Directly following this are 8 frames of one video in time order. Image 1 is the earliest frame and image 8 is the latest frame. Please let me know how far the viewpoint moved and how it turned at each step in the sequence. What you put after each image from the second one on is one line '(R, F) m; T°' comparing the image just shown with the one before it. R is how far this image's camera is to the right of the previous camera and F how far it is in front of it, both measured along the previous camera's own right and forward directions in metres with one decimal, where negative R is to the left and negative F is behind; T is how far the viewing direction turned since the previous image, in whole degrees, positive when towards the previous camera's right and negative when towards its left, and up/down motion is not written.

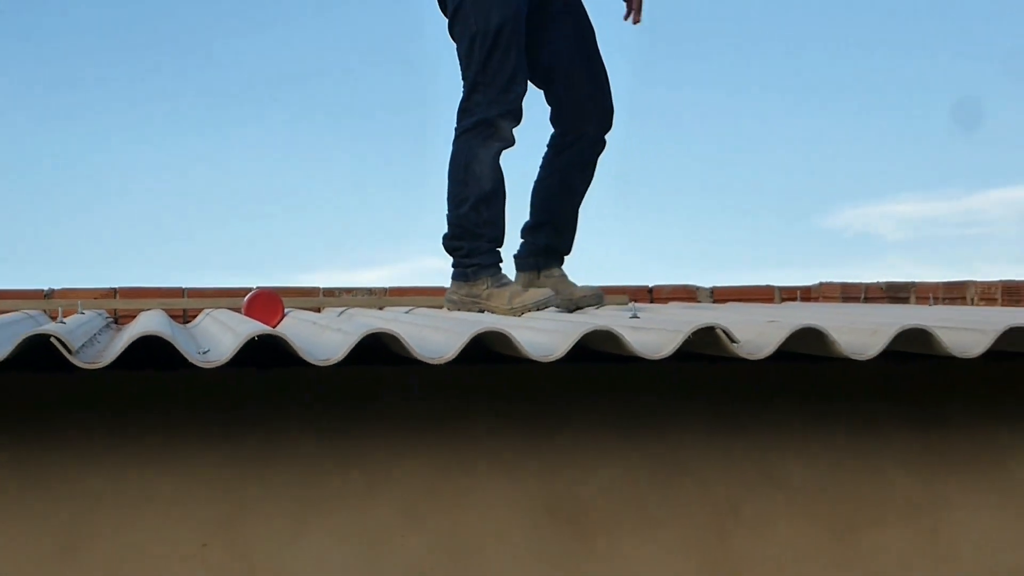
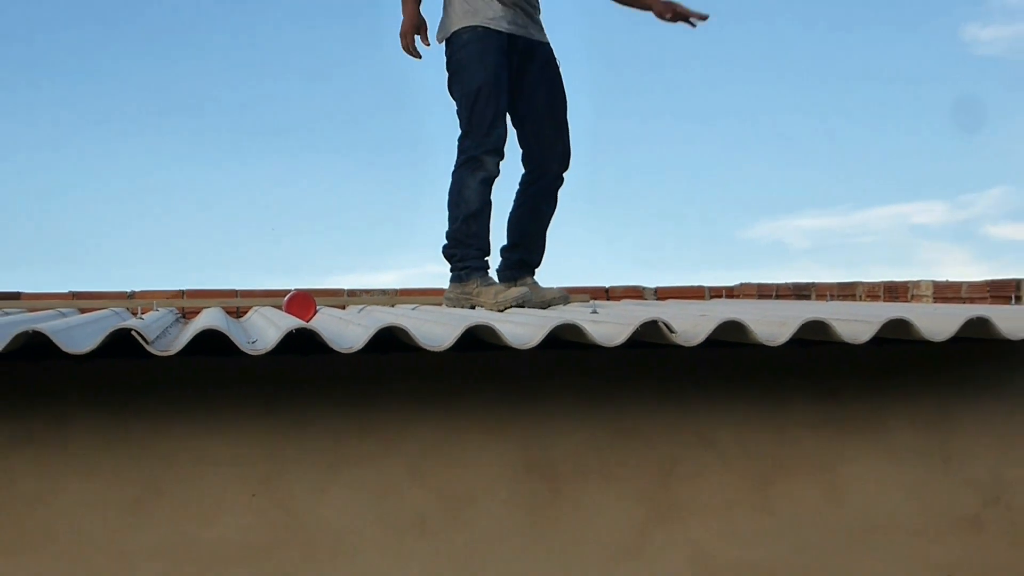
(0.0, -0.4) m; -1°
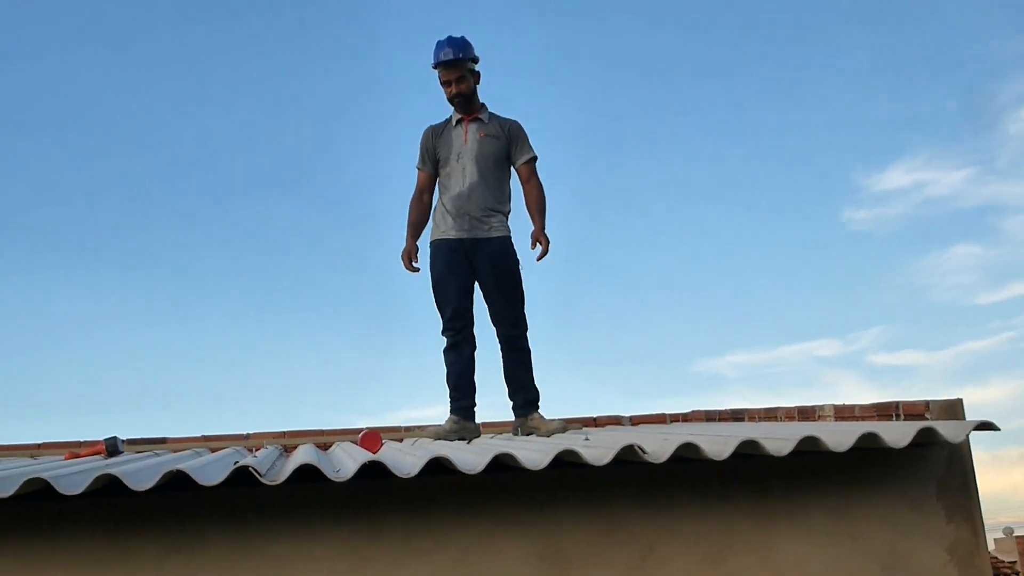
(-0.2, -0.7) m; +4°
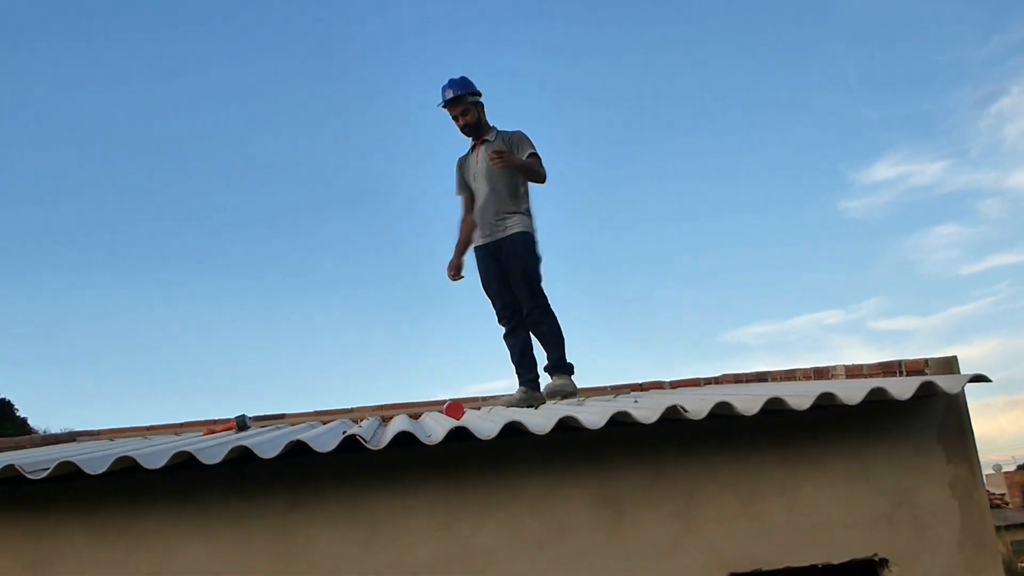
(-0.2, -0.5) m; +1°
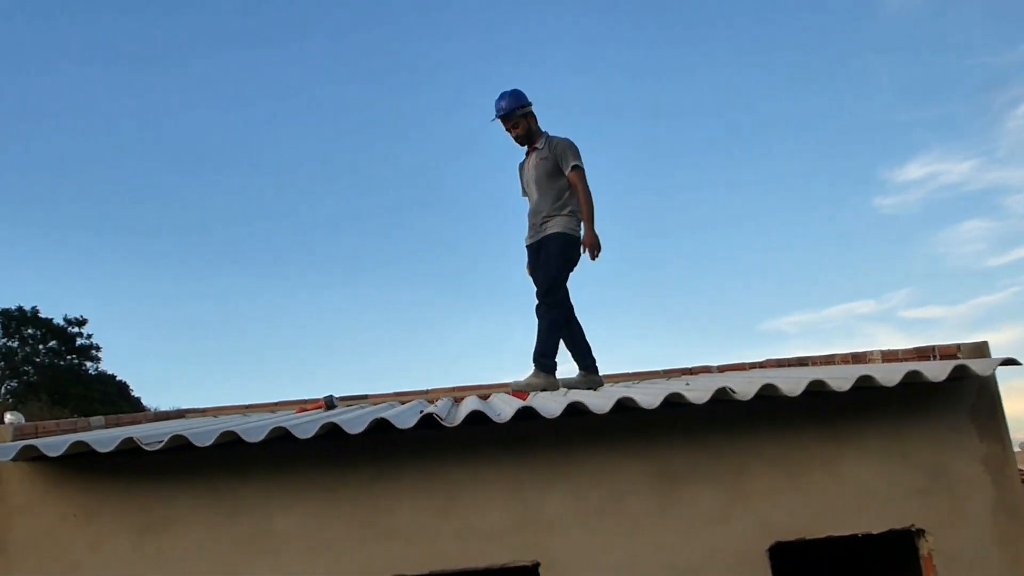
(-0.2, -0.2) m; 0°
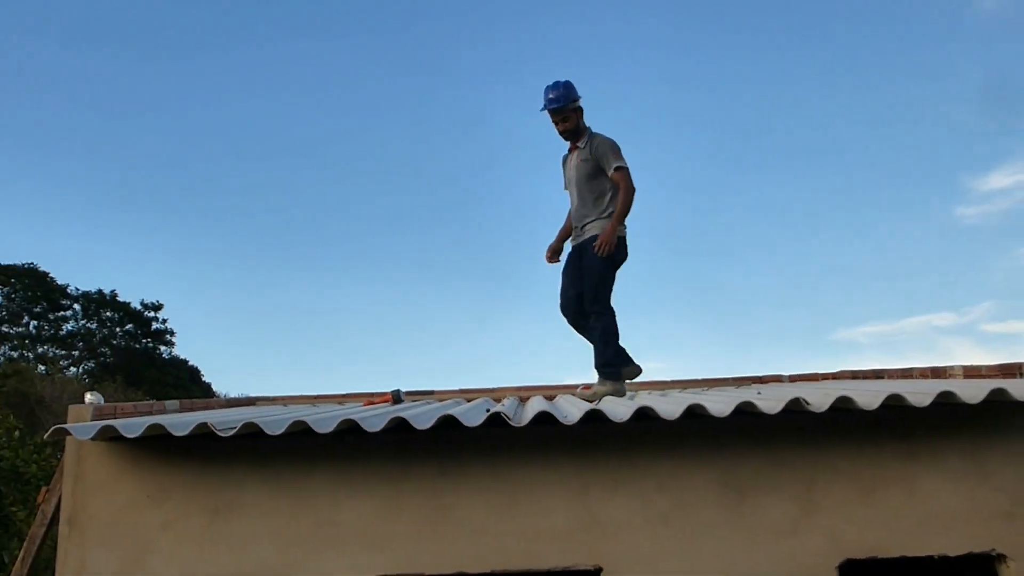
(0.0, 0.0) m; -3°
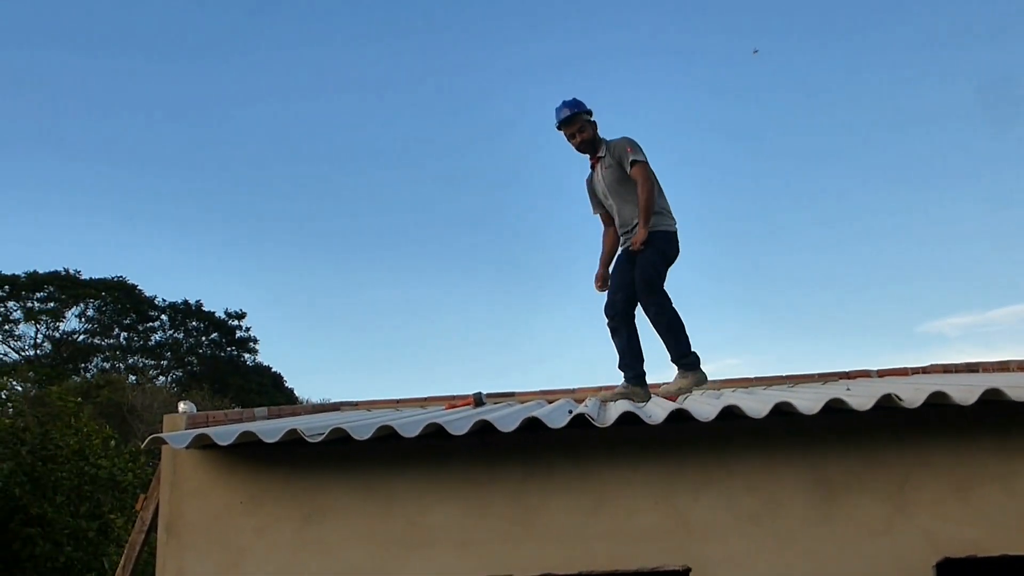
(0.0, 0.0) m; -3°
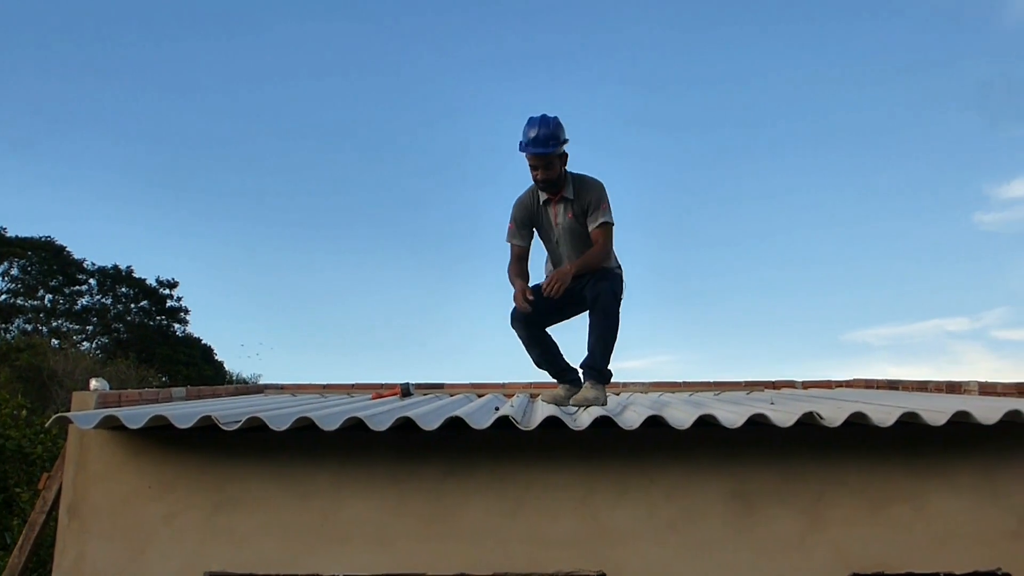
(0.0, +0.1) m; +2°
